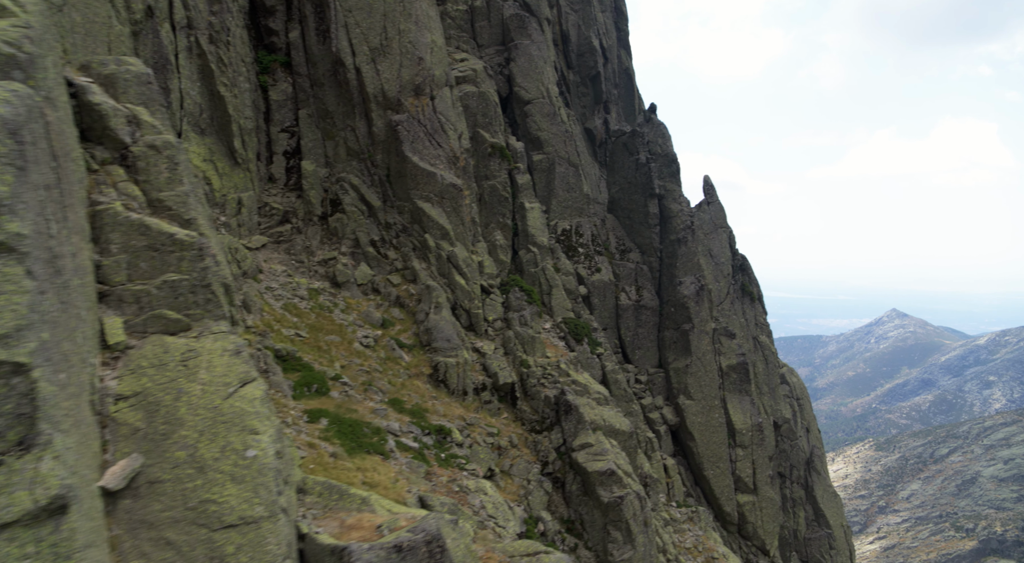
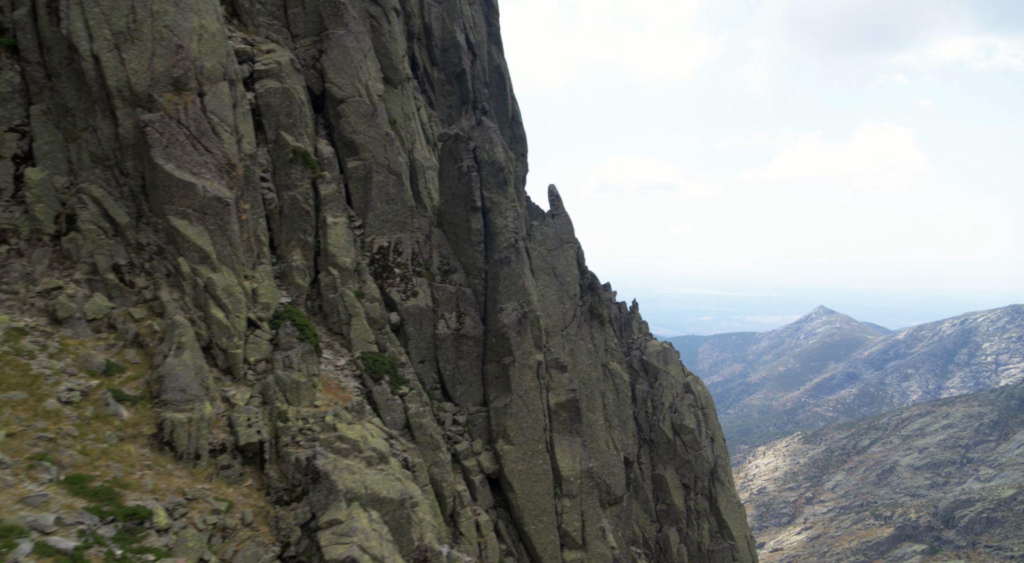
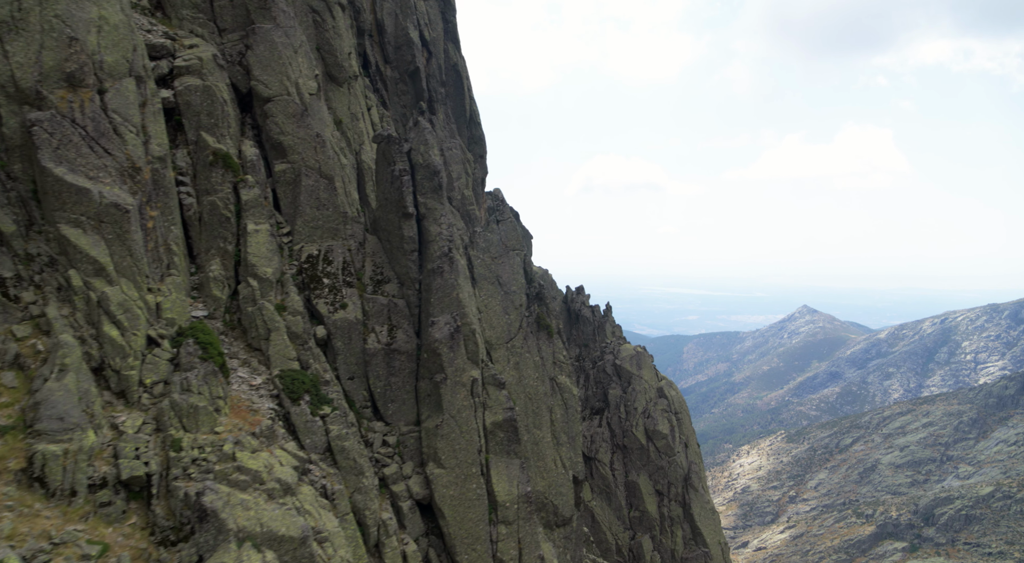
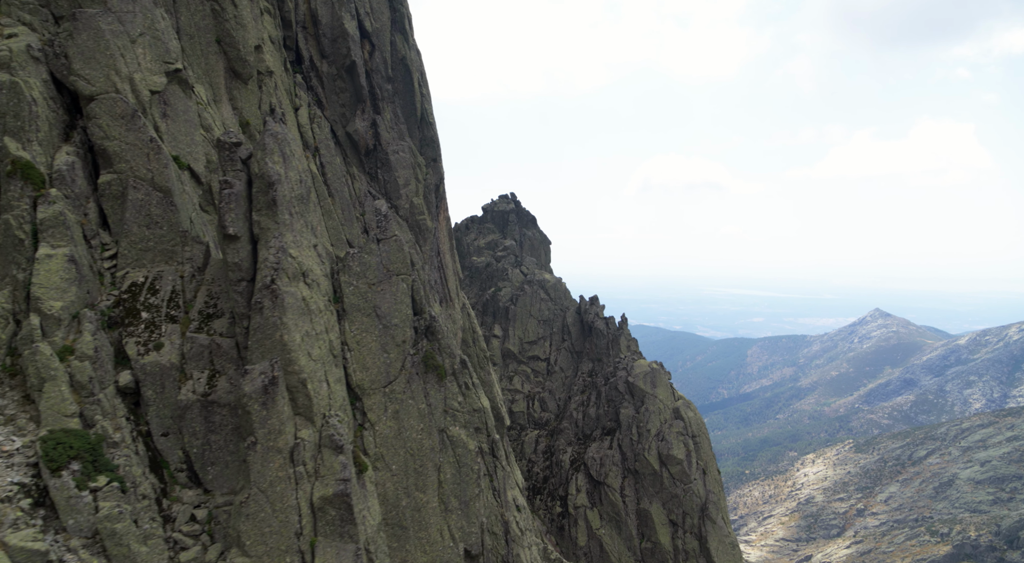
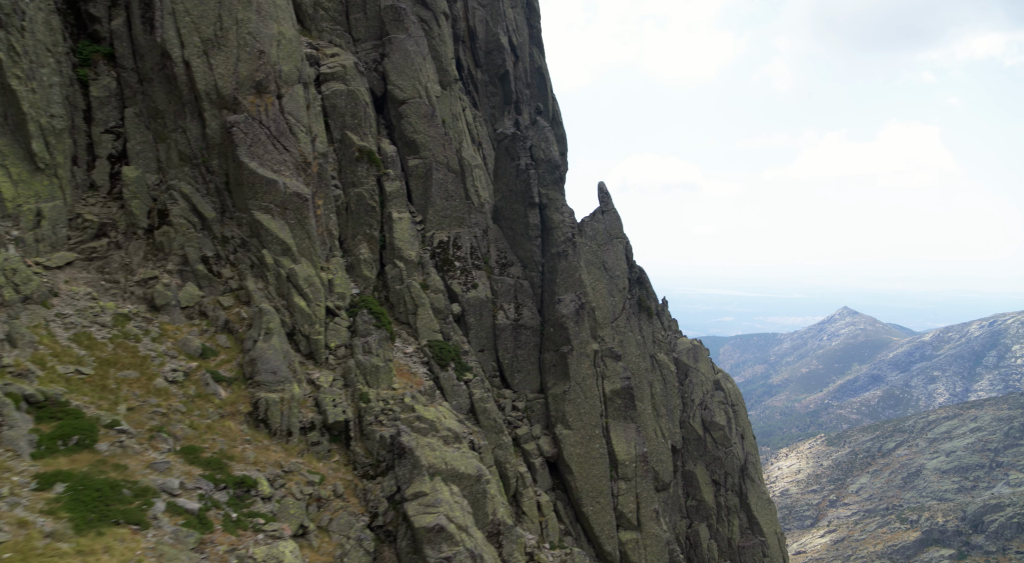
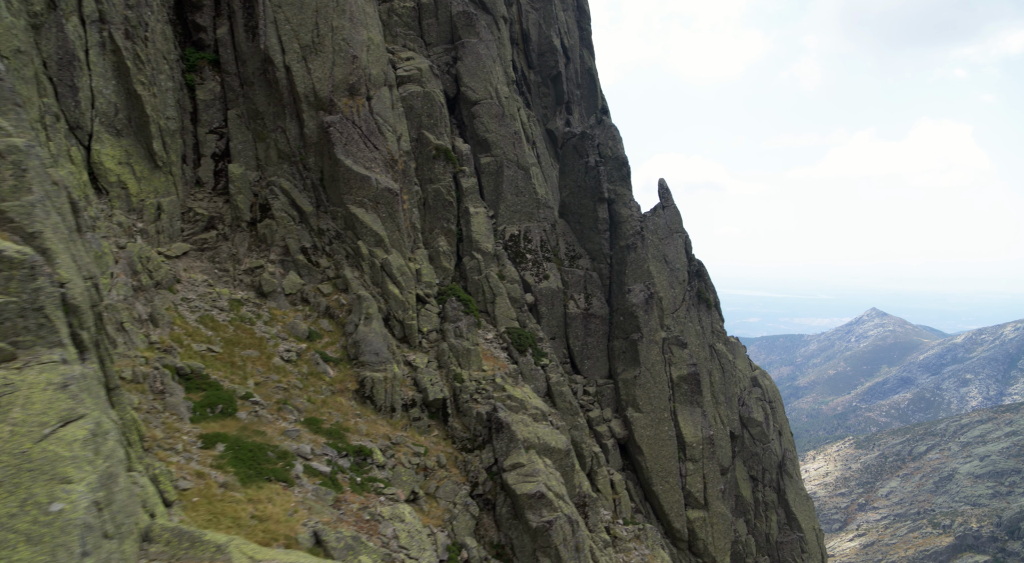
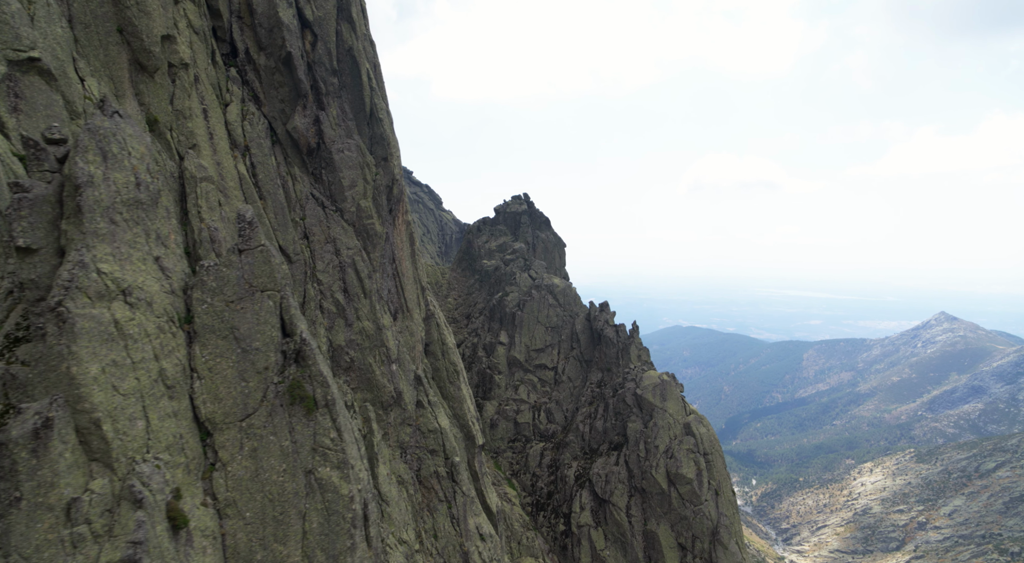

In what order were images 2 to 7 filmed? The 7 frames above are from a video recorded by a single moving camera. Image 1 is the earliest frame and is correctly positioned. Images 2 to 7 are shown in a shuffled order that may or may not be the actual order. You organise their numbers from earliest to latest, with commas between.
6, 5, 2, 3, 4, 7
